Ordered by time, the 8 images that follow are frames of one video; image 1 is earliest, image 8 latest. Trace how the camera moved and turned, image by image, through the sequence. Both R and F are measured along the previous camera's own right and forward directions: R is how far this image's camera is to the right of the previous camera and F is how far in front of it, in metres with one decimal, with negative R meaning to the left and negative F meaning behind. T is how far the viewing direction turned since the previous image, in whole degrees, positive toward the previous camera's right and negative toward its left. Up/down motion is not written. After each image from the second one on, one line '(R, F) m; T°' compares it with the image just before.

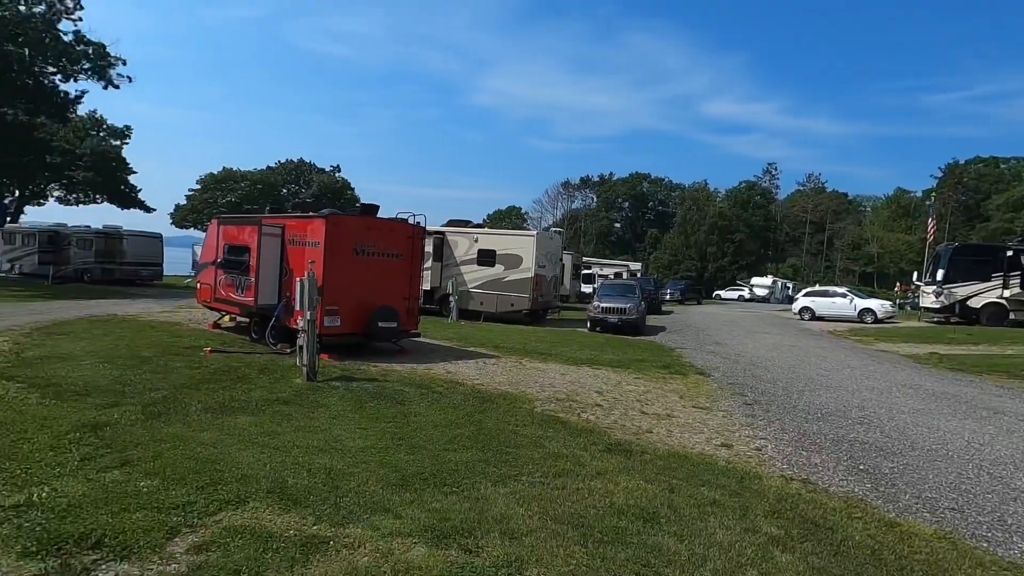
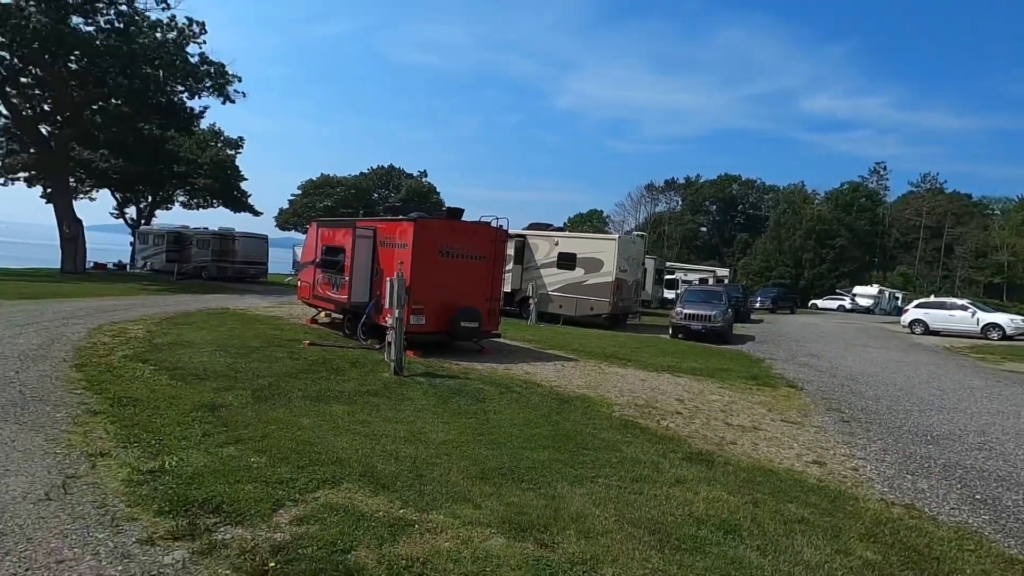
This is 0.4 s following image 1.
(0.0, -0.1) m; -8°
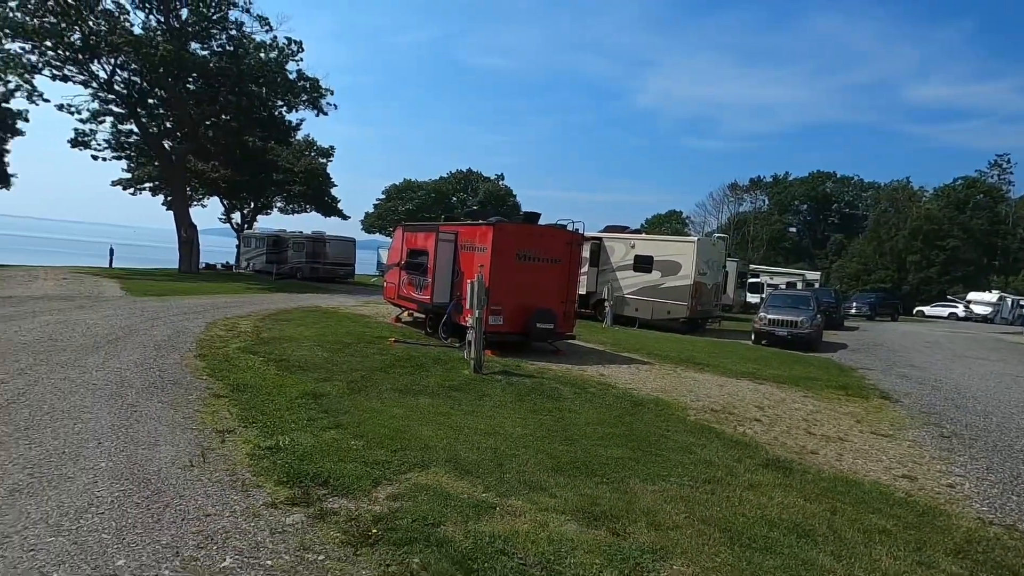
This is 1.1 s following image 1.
(0.0, -0.3) m; -8°
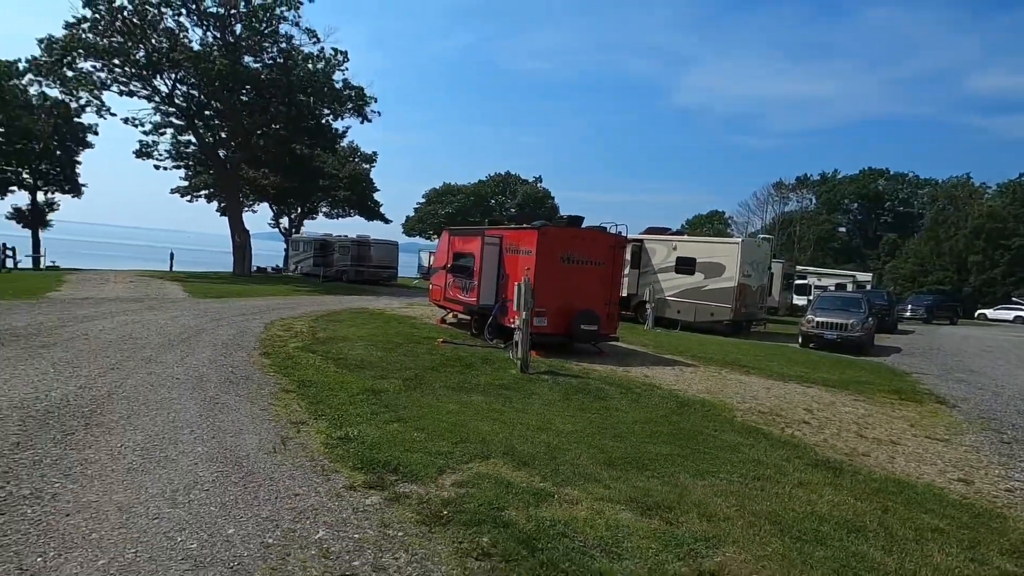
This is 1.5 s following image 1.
(-0.2, -0.3) m; -4°
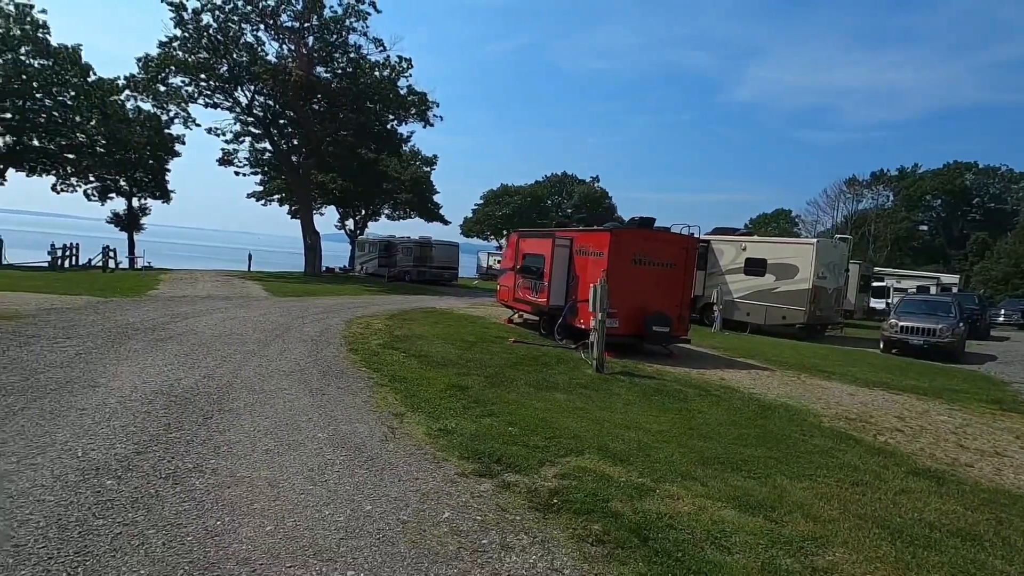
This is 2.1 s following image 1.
(-0.4, -0.3) m; -6°
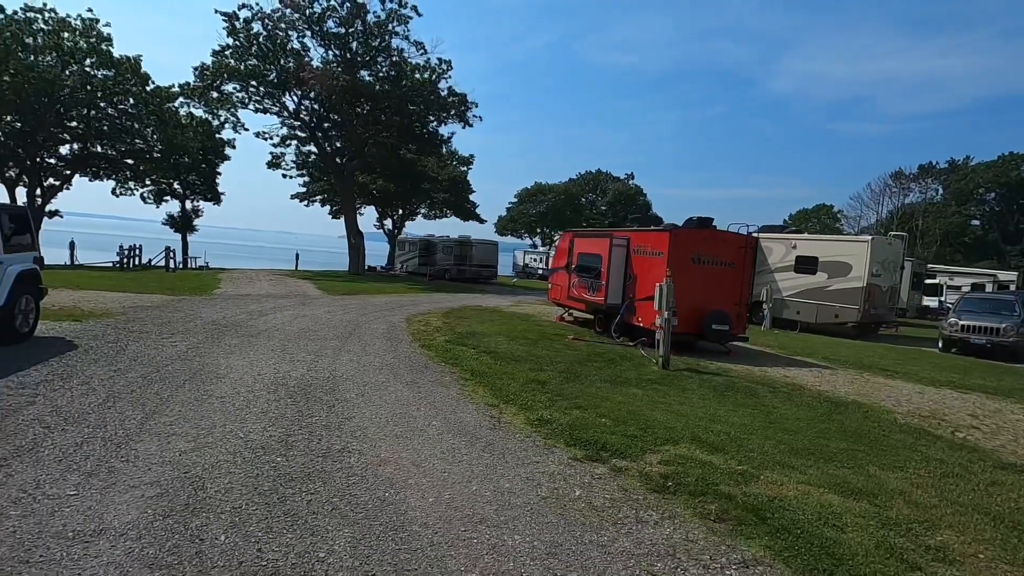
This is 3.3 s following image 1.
(-0.8, -0.5) m; -3°
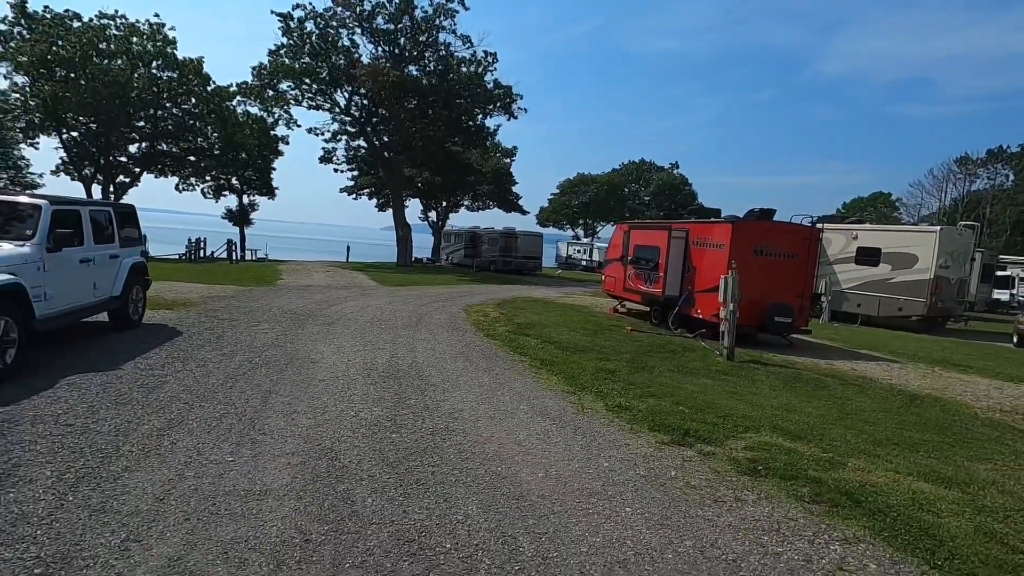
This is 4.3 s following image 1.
(-0.5, -0.4) m; -4°
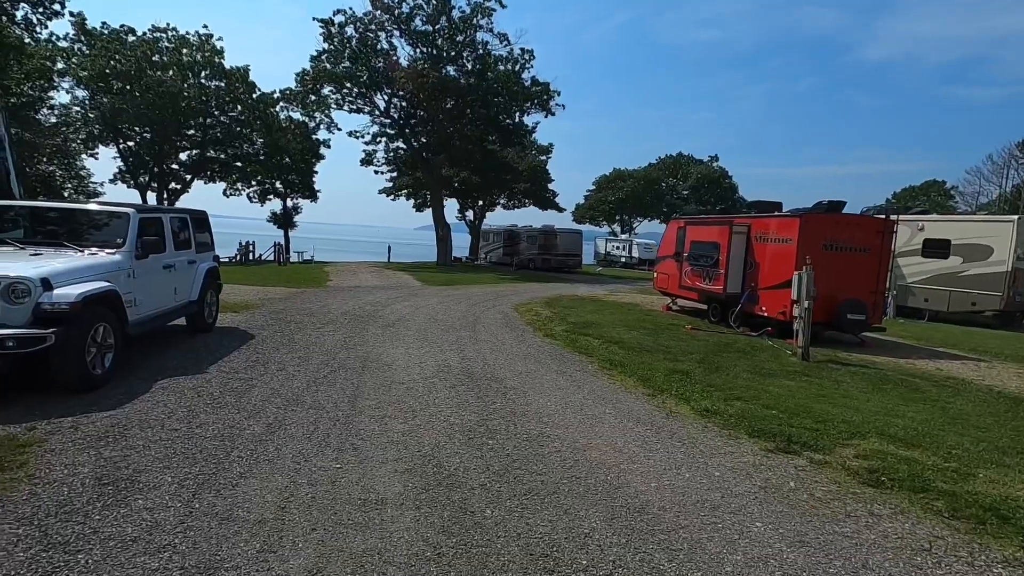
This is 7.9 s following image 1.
(-0.6, +0.1) m; -4°
